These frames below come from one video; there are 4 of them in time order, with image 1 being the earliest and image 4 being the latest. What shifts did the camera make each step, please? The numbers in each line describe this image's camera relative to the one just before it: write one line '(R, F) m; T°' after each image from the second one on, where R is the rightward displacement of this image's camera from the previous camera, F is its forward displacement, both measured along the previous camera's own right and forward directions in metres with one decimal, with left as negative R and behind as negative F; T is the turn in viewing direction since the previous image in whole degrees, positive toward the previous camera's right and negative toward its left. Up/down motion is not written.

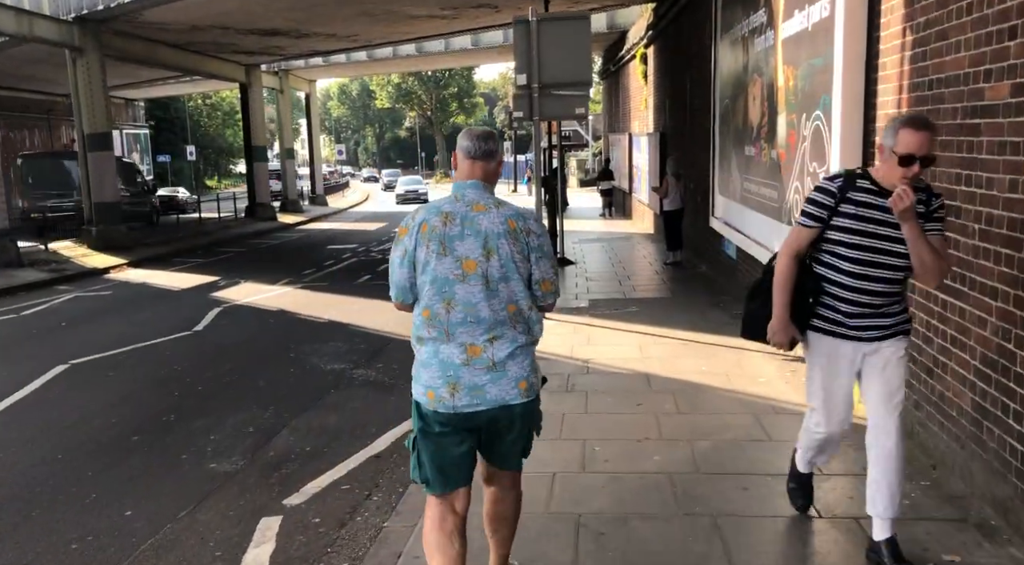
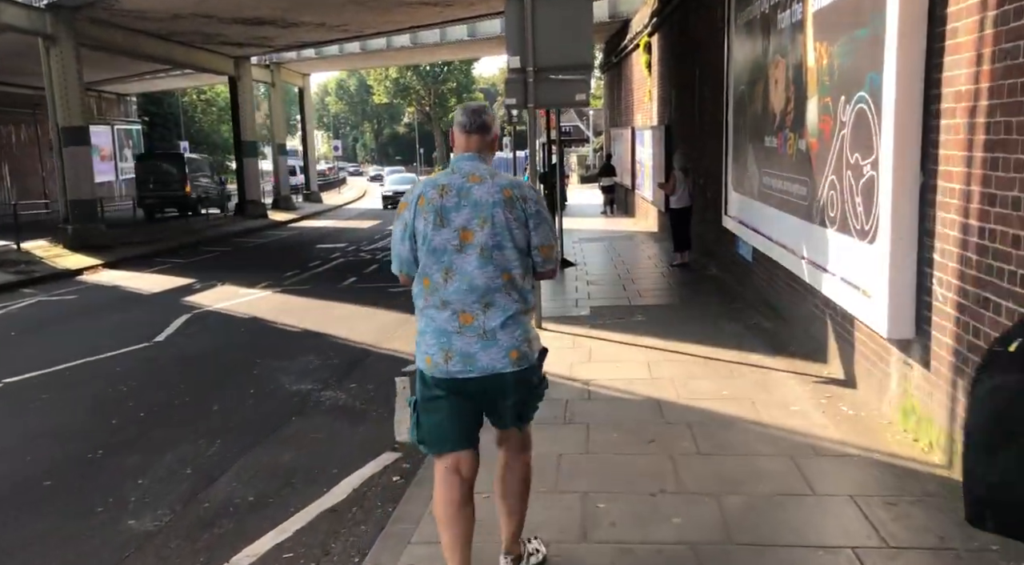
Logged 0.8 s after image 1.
(+0.1, +0.9) m; 0°
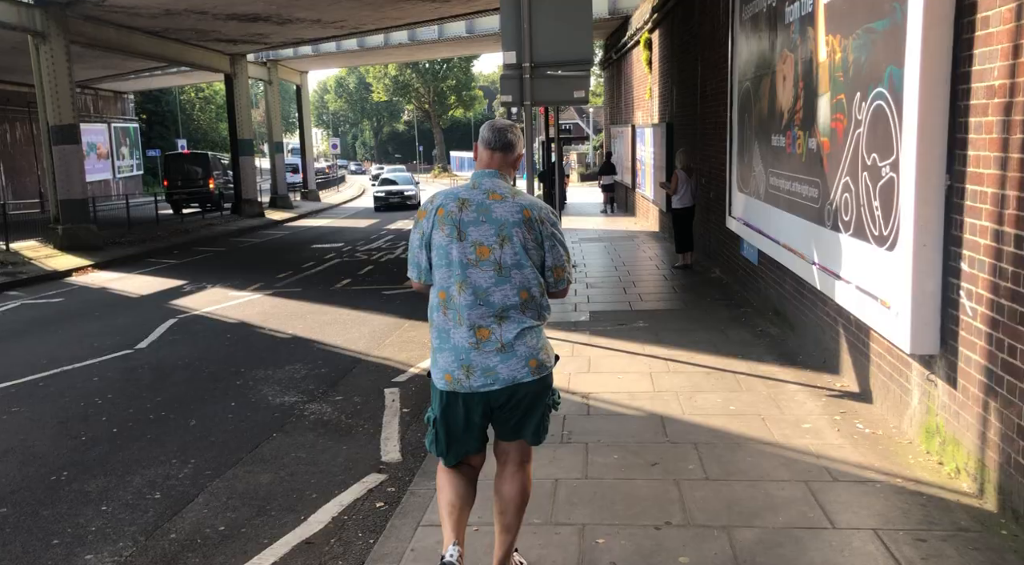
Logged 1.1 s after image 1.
(0.0, +0.3) m; 0°
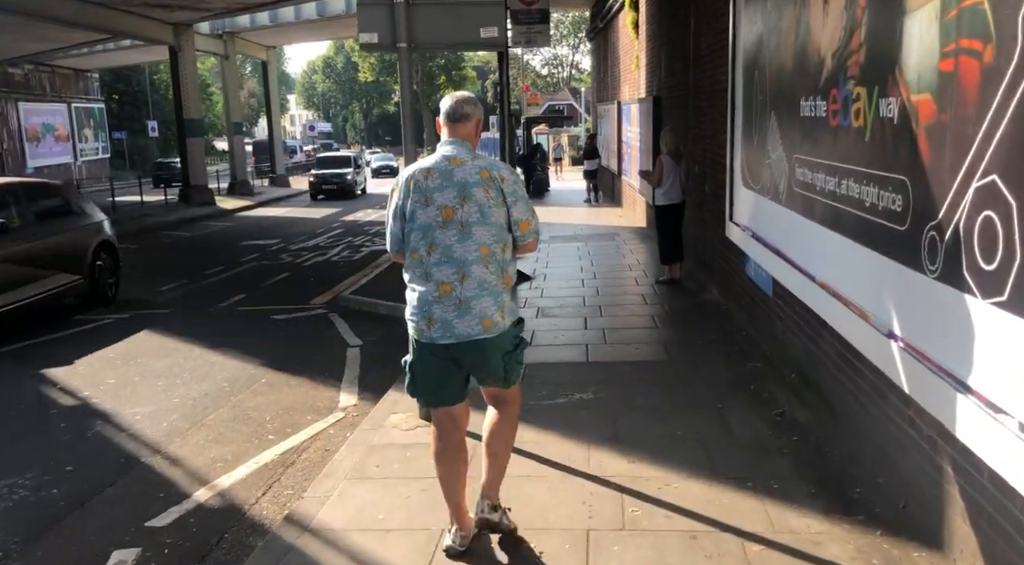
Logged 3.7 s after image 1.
(+0.8, +3.0) m; 0°
